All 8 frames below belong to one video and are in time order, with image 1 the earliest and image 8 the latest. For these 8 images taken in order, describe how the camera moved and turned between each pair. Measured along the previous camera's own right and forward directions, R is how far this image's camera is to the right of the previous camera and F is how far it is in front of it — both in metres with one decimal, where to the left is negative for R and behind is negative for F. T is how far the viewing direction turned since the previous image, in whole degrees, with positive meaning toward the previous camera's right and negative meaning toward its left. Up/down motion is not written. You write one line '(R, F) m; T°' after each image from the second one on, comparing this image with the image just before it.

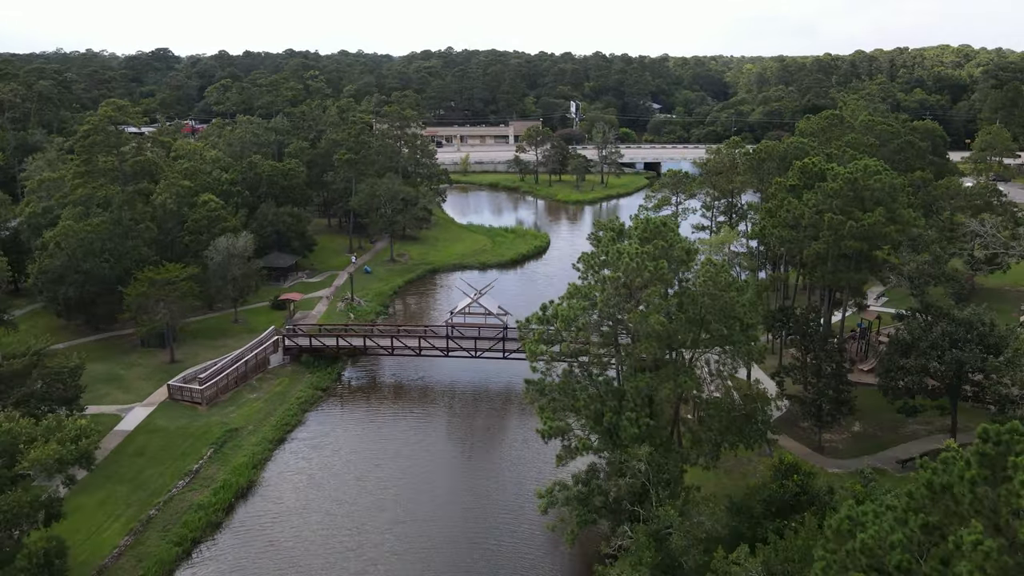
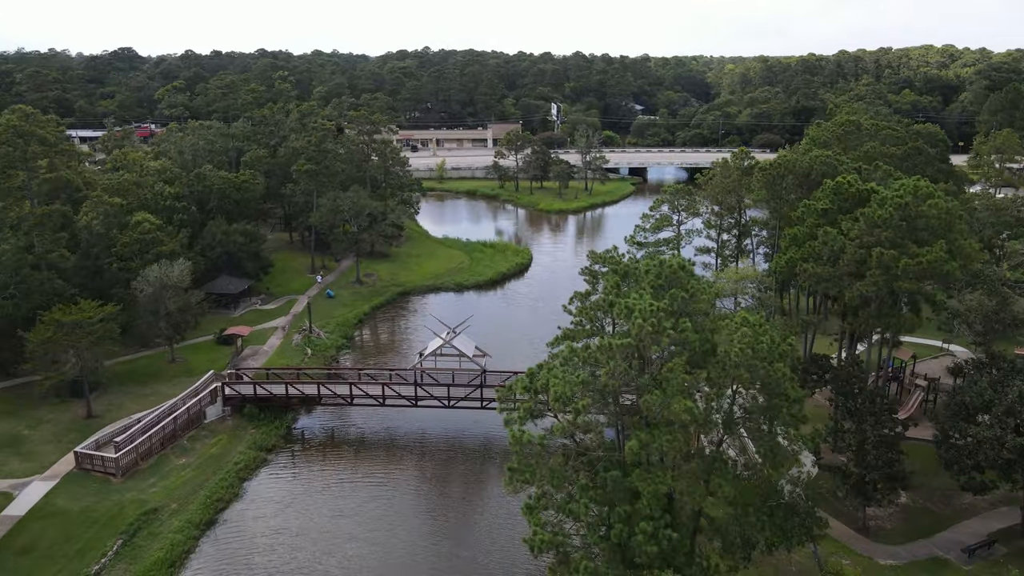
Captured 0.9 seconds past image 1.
(+0.1, +4.5) m; +2°
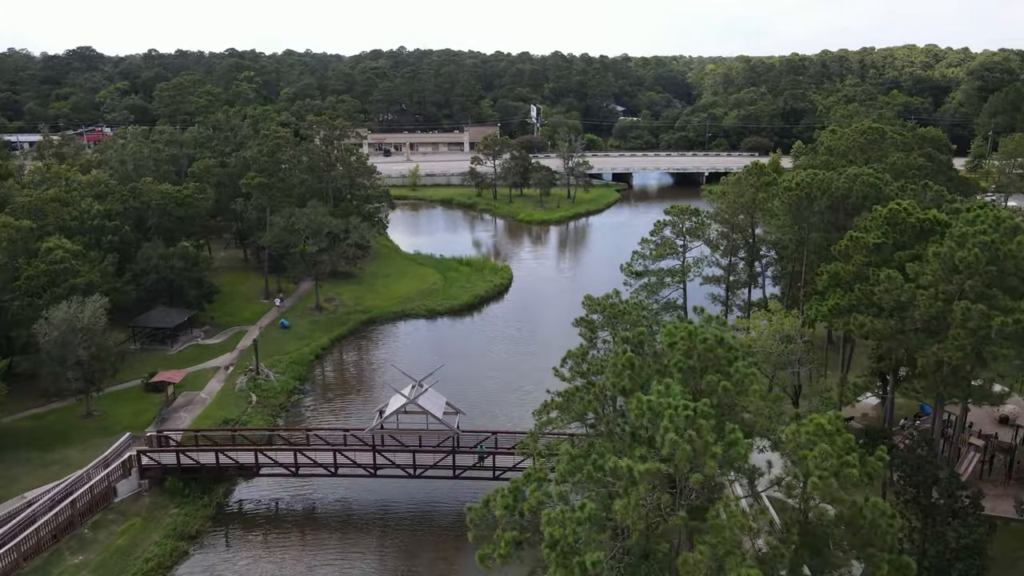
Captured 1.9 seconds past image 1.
(+0.1, +4.6) m; +2°
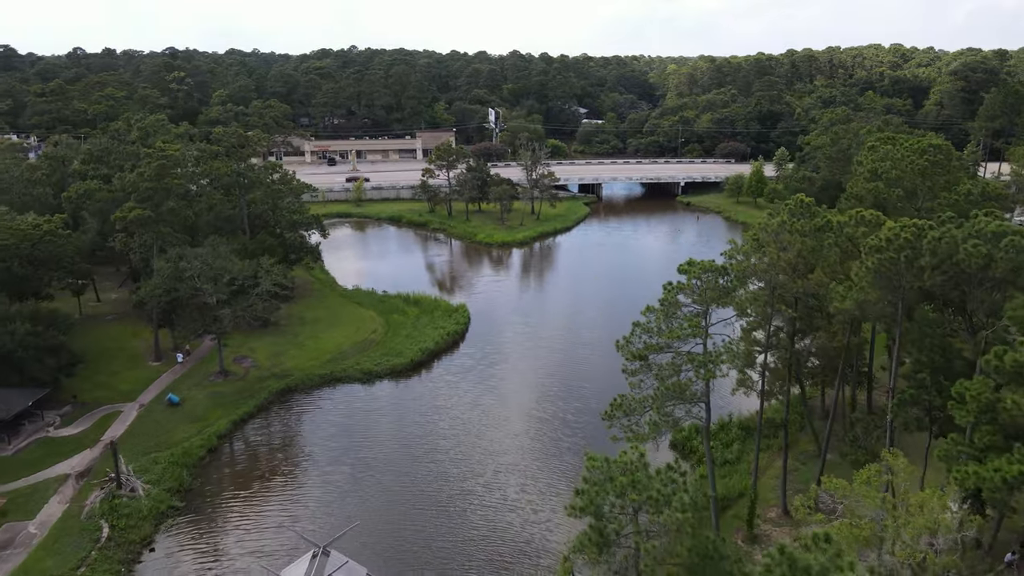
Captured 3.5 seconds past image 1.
(+0.2, +7.9) m; +3°
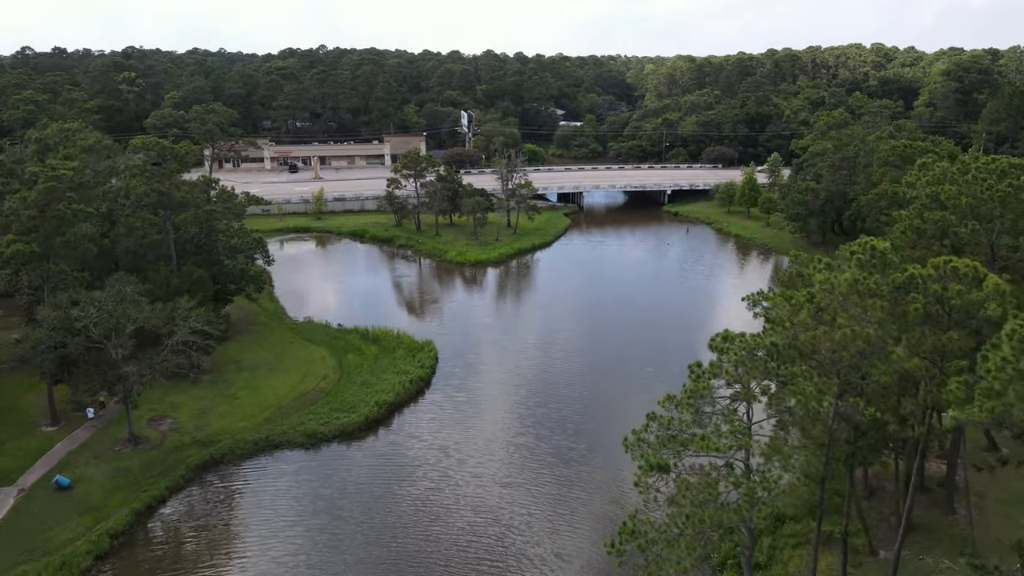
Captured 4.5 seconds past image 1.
(+0.2, +5.3) m; +2°
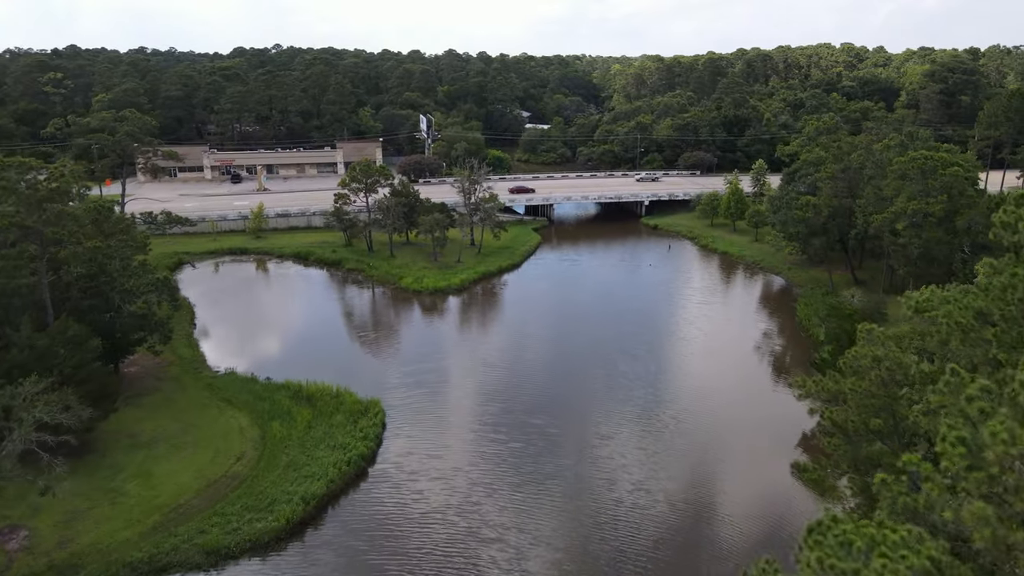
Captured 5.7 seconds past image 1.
(+0.2, +6.0) m; +3°
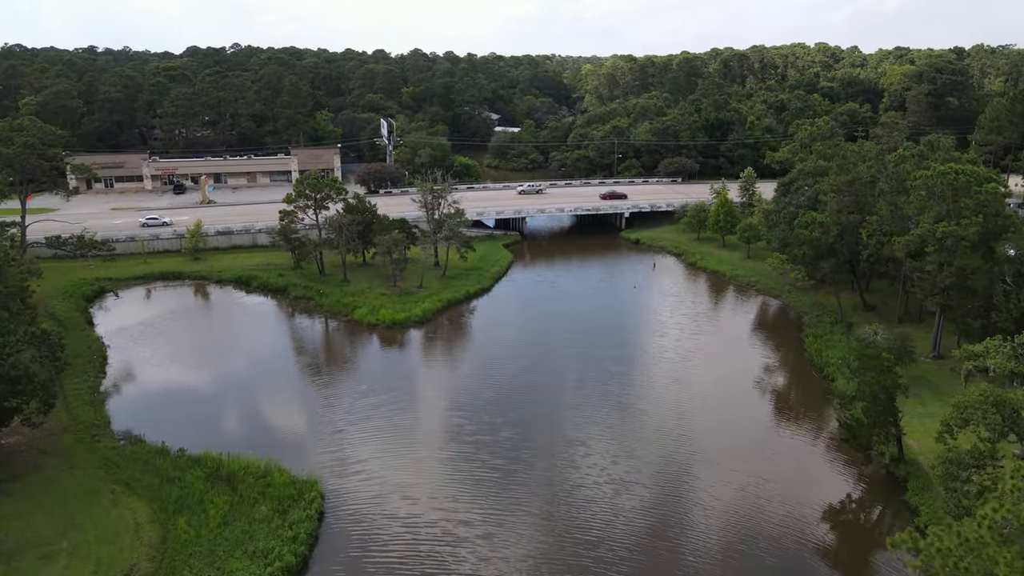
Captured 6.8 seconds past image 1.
(+0.1, +5.3) m; +2°
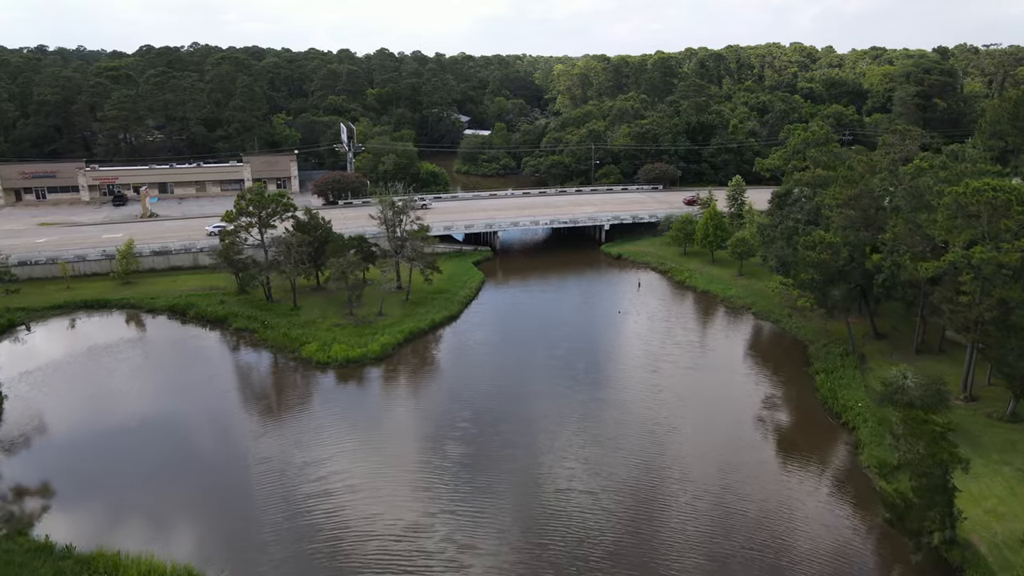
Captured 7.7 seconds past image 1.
(+0.1, +4.7) m; +2°
